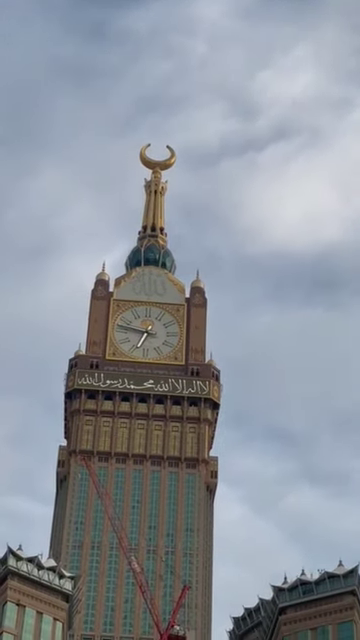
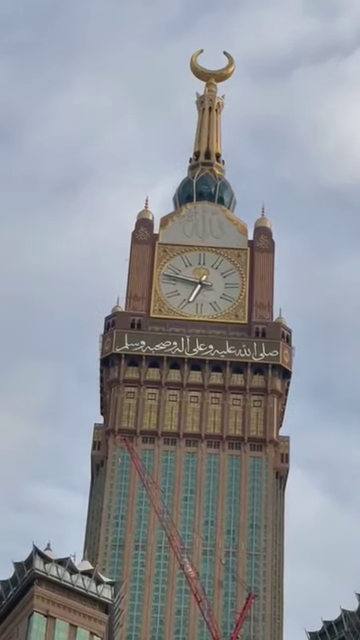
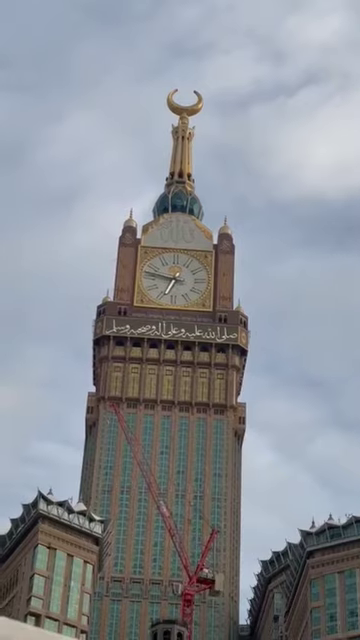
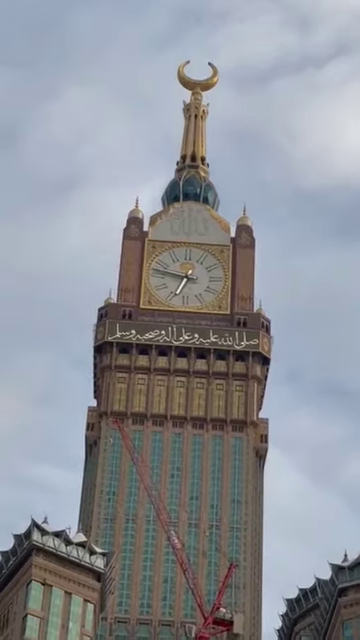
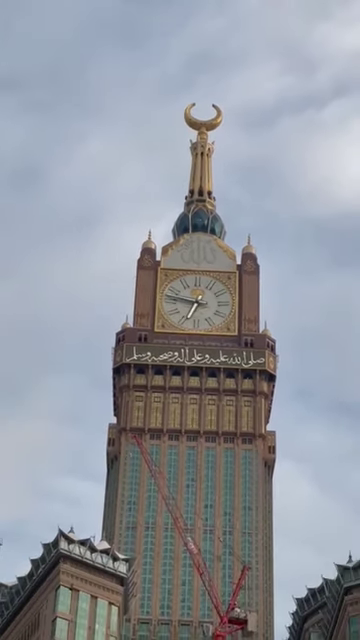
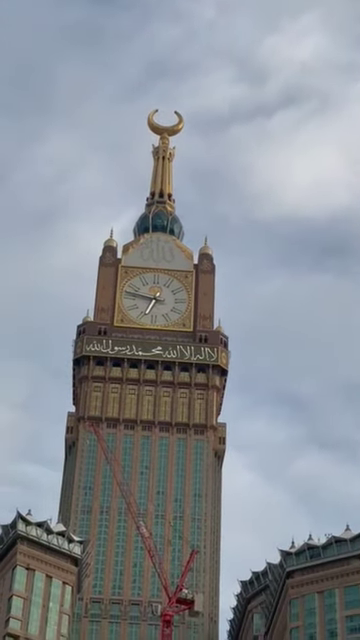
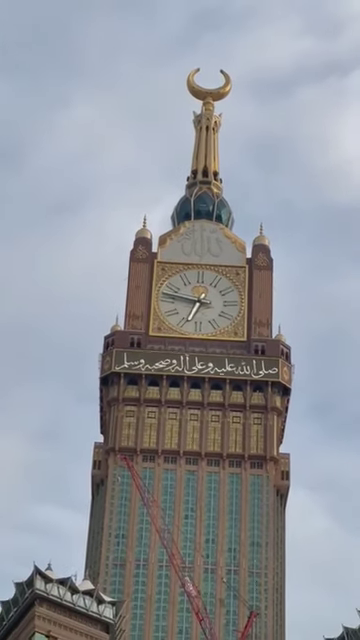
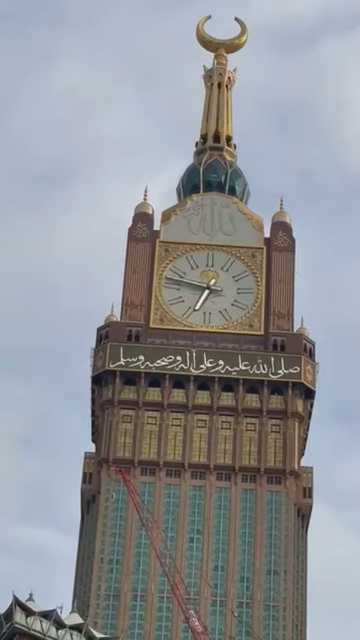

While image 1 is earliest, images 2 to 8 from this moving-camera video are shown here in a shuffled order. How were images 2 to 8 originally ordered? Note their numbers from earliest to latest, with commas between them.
6, 3, 4, 2, 8, 7, 5
